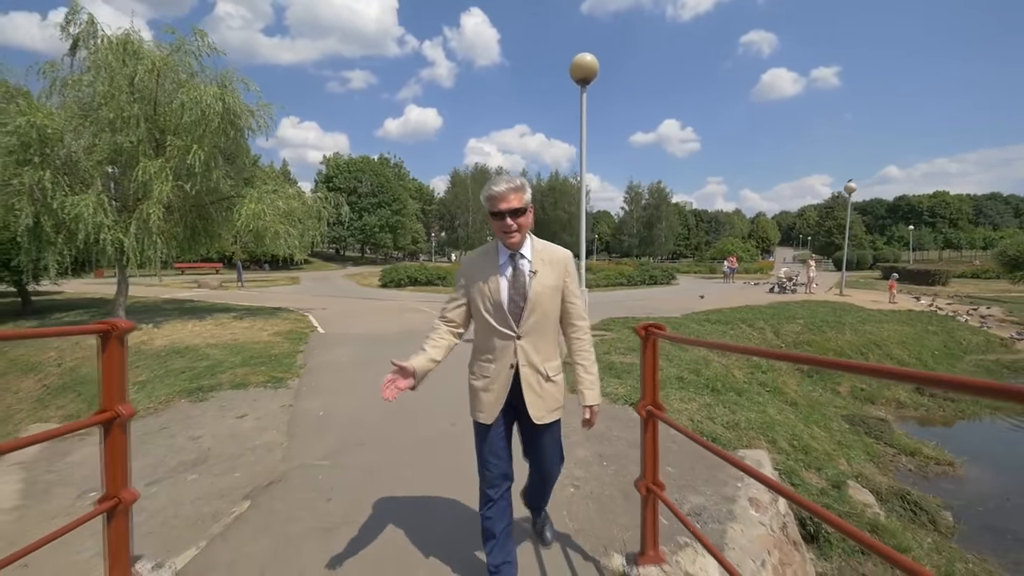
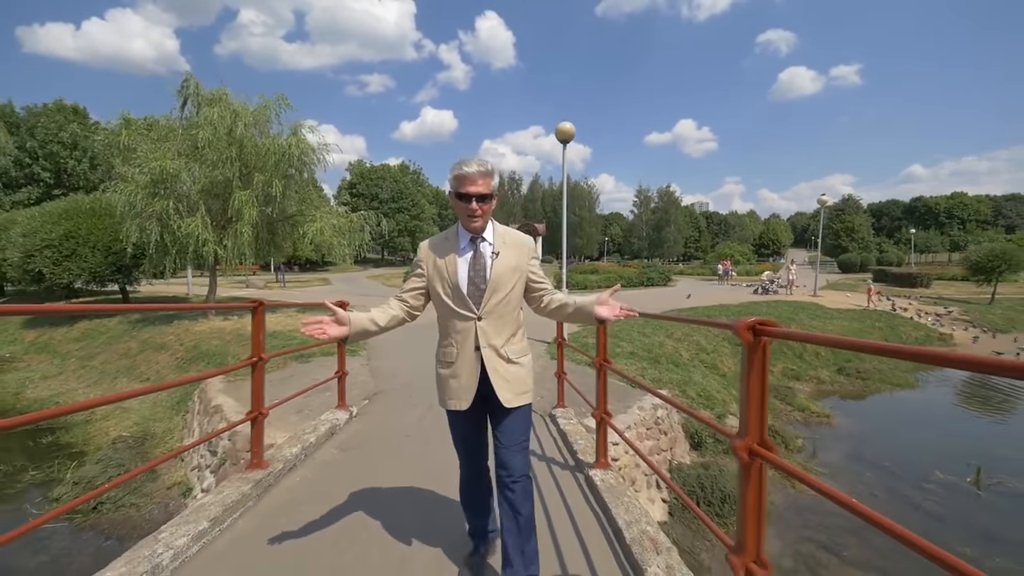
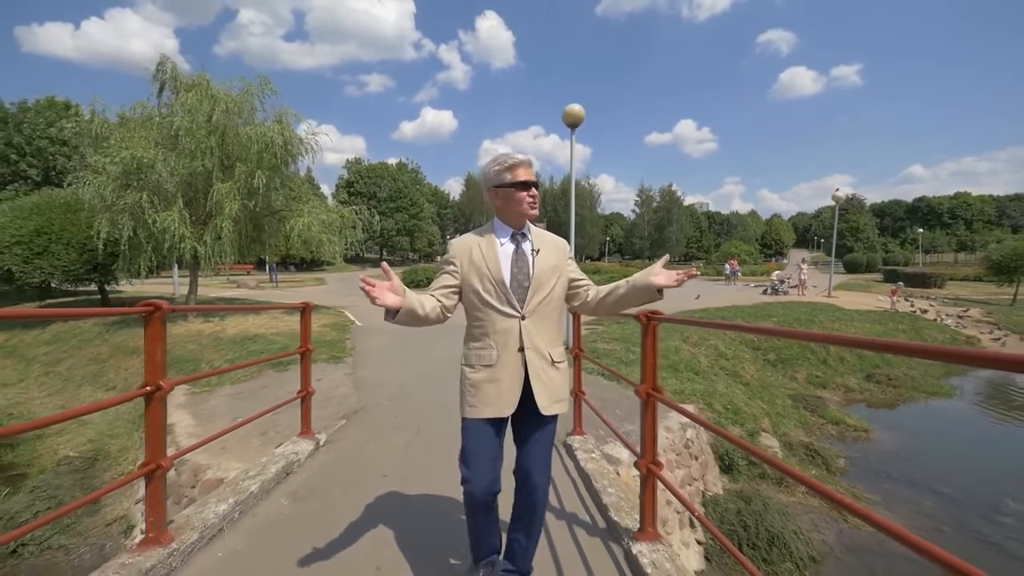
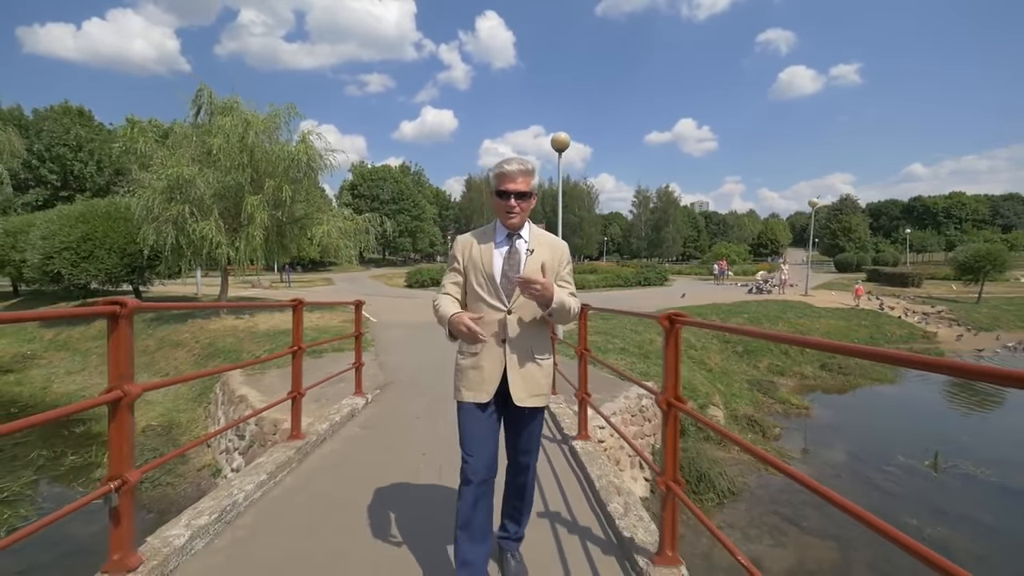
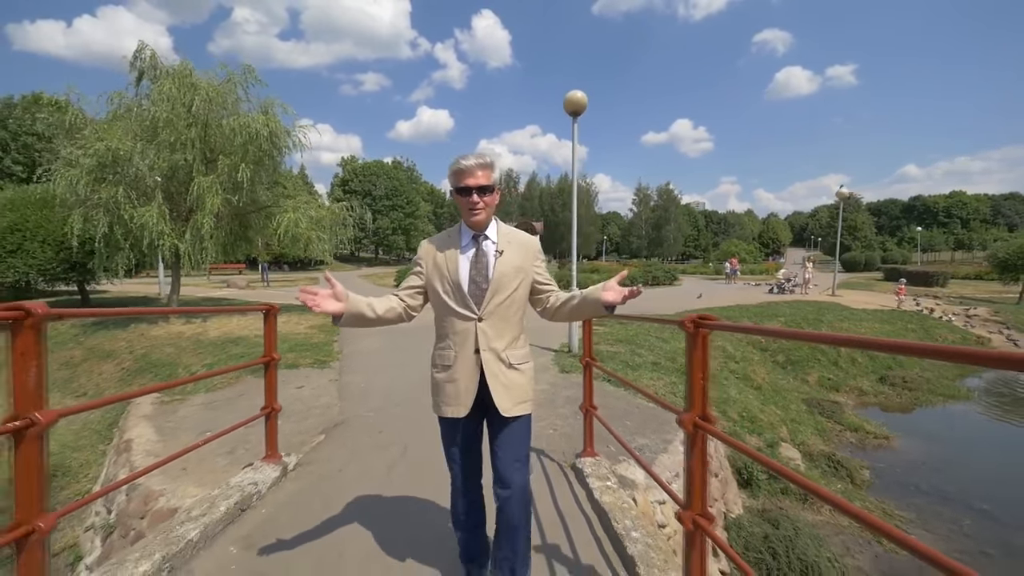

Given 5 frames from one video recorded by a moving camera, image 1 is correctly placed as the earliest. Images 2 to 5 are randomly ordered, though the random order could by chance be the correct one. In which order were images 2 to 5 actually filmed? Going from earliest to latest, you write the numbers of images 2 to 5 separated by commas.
5, 3, 2, 4
